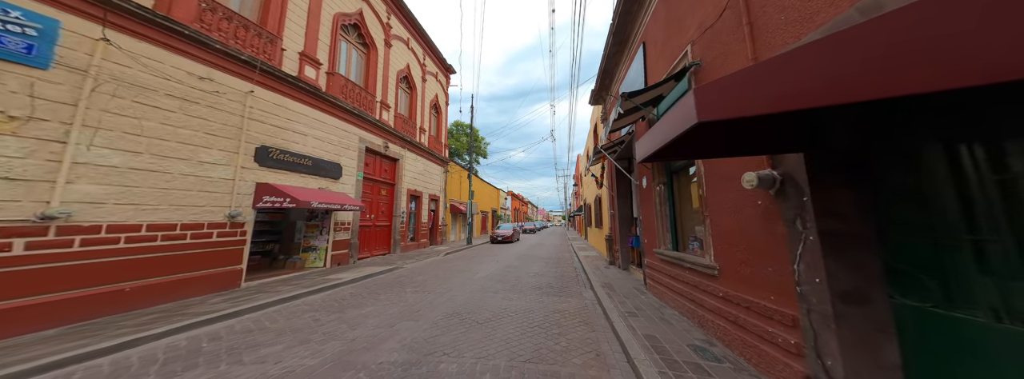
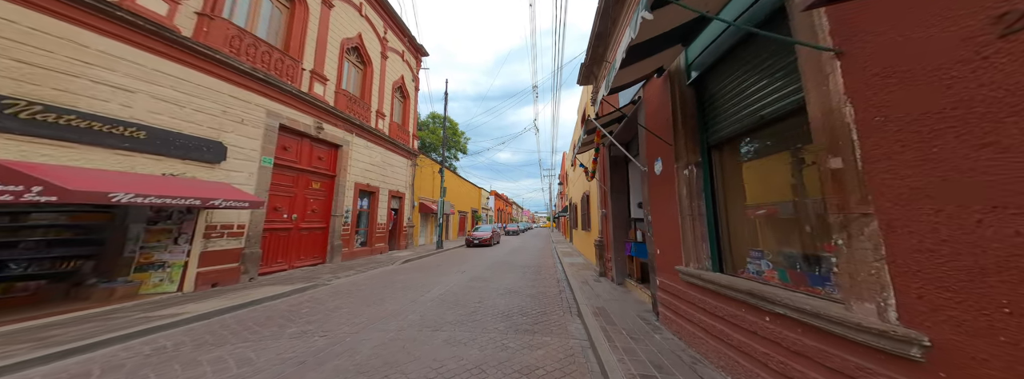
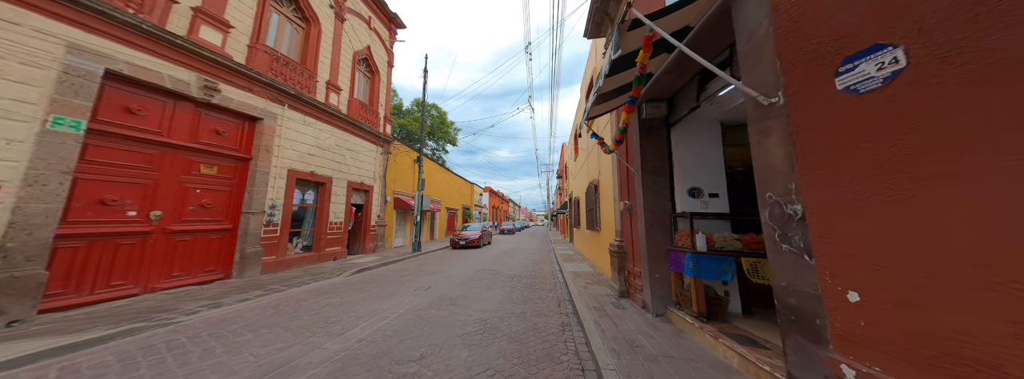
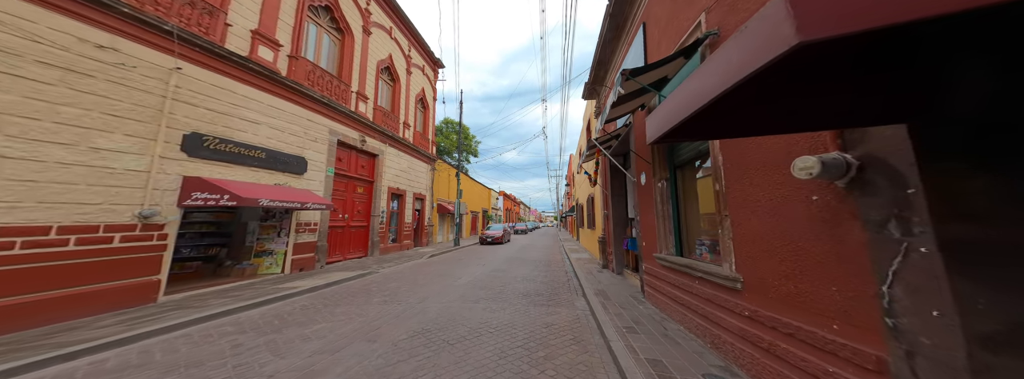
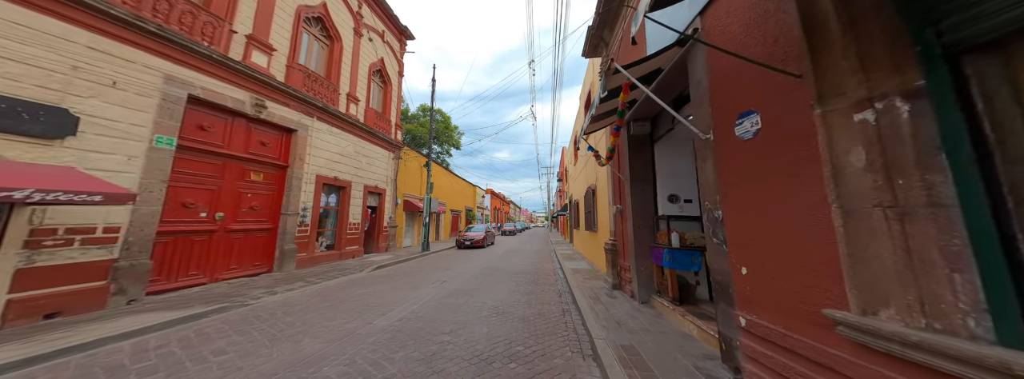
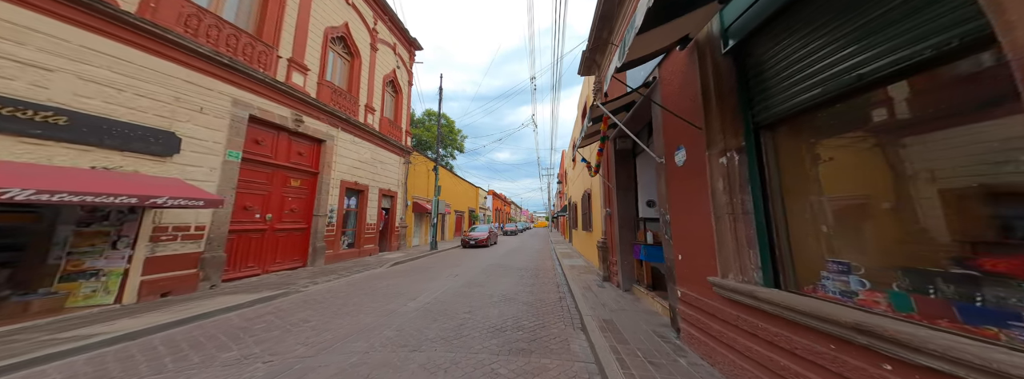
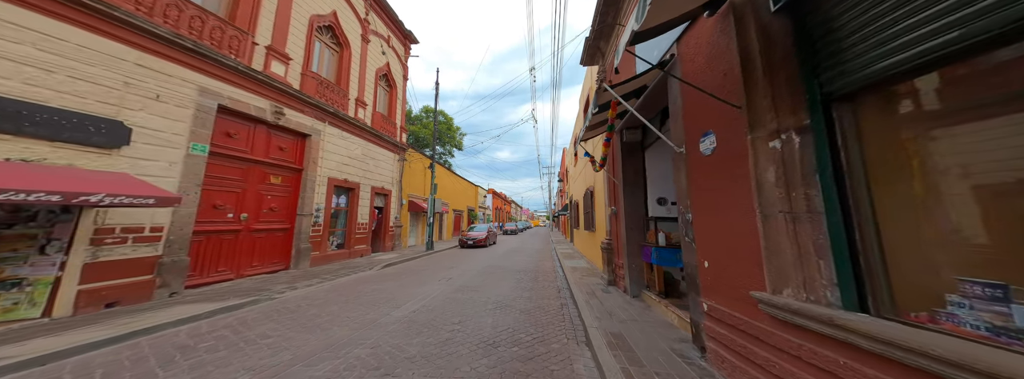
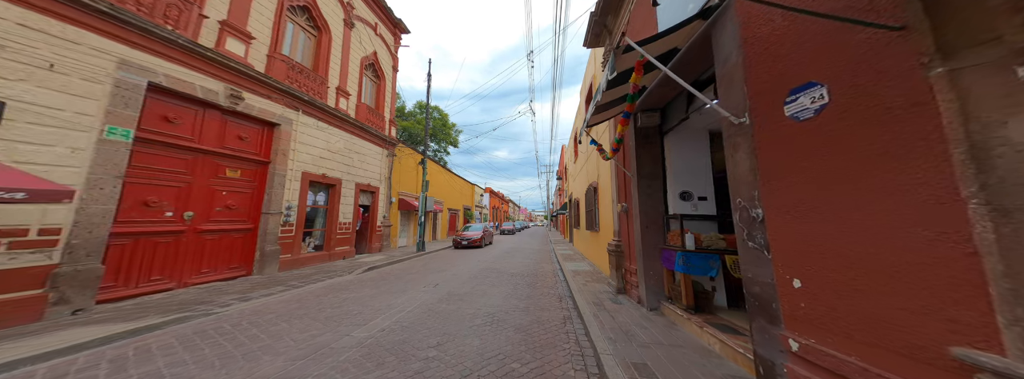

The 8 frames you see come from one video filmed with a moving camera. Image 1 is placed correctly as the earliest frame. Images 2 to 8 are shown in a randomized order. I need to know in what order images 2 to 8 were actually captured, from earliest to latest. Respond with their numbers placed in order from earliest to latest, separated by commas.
4, 2, 6, 7, 5, 8, 3
